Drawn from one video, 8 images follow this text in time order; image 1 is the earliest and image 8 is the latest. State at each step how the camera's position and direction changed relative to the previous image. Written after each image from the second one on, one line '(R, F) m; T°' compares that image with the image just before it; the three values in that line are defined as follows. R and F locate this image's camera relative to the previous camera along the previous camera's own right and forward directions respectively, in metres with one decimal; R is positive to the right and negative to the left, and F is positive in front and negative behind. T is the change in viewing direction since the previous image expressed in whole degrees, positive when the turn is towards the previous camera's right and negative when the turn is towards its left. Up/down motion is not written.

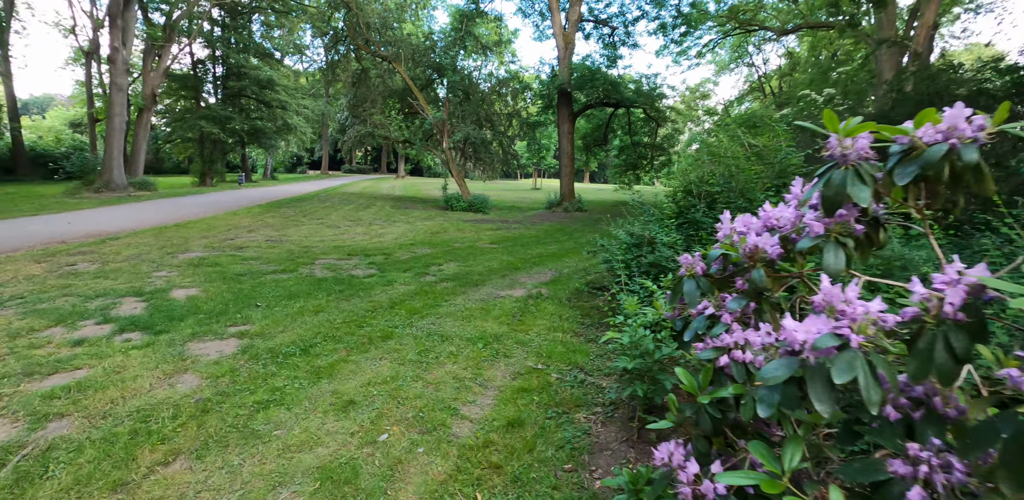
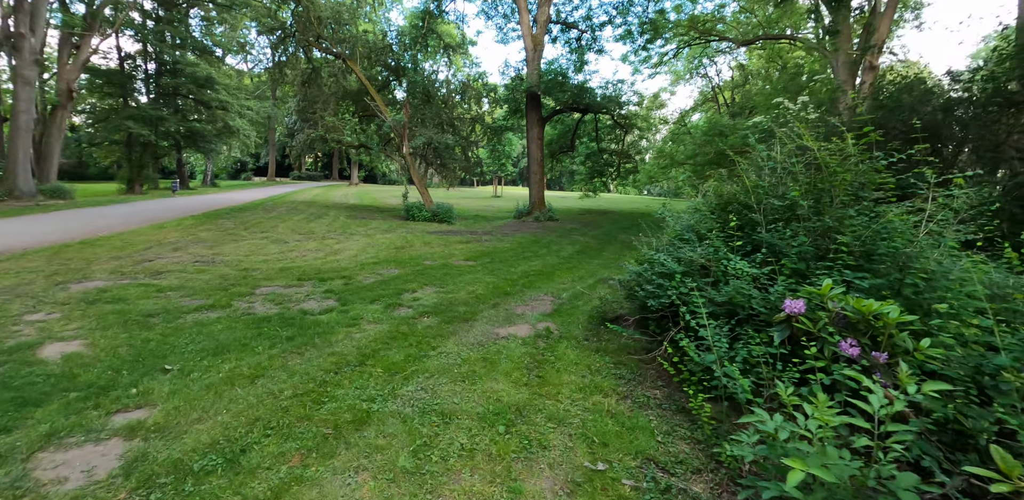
(-0.5, +1.3) m; +5°
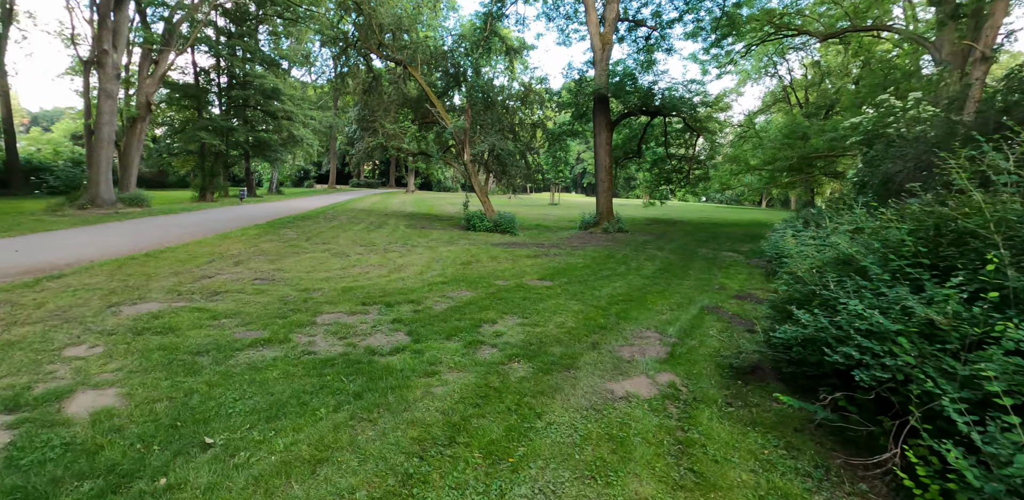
(-0.6, +1.0) m; -6°
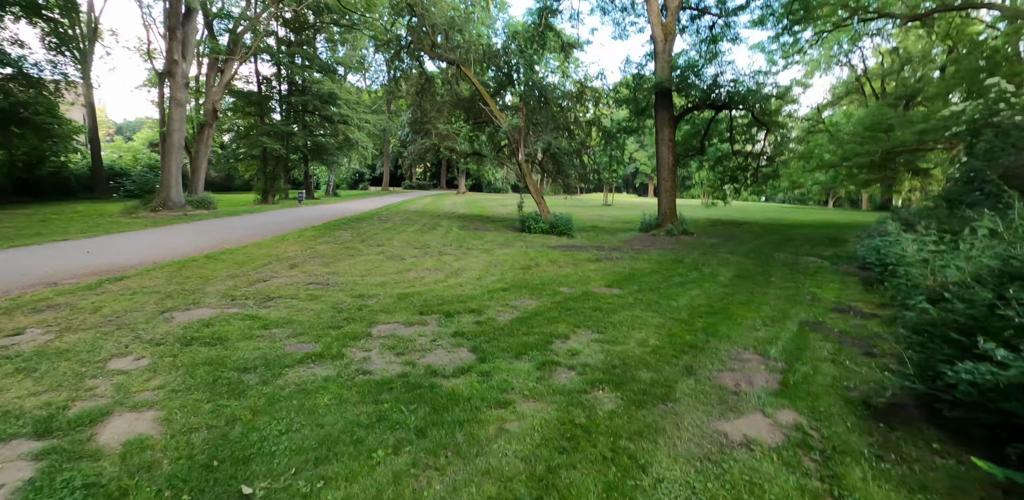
(-0.3, +0.6) m; -6°
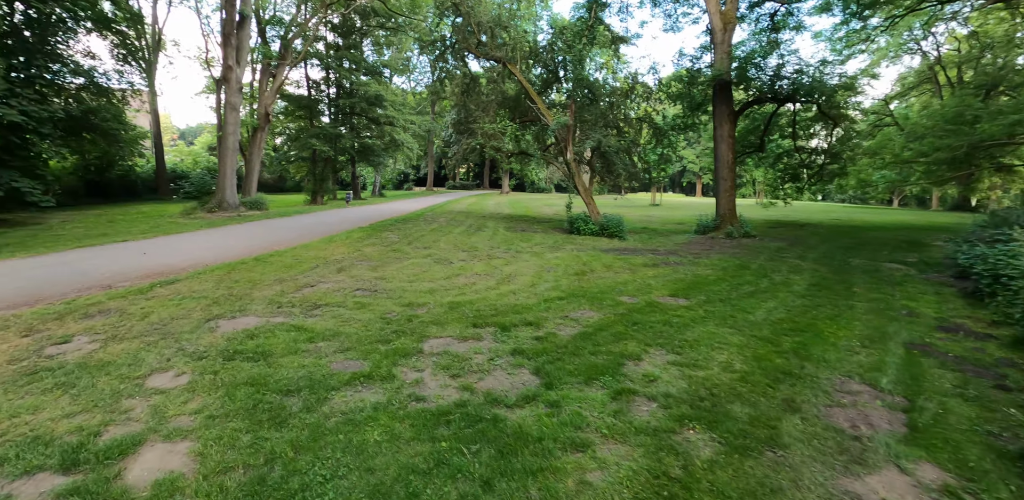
(-0.2, +0.5) m; -5°
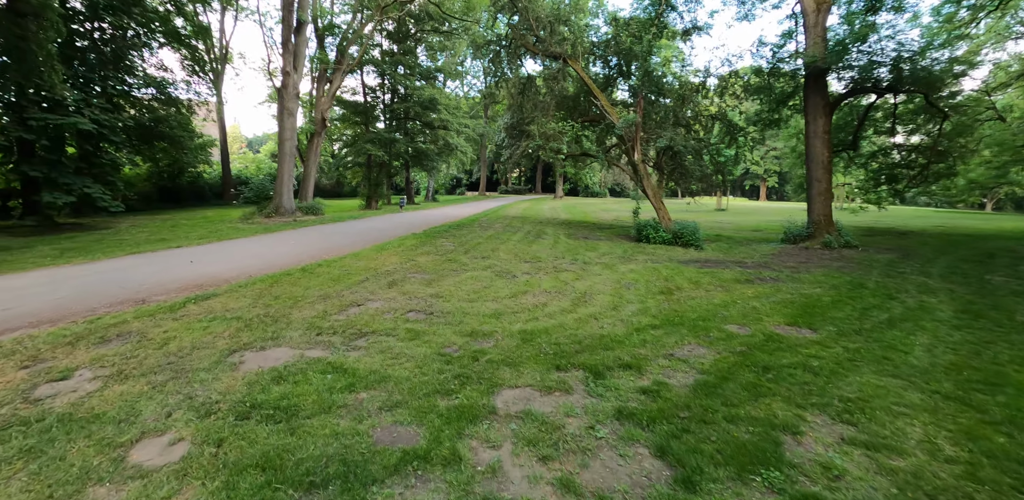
(-0.4, +1.1) m; -6°
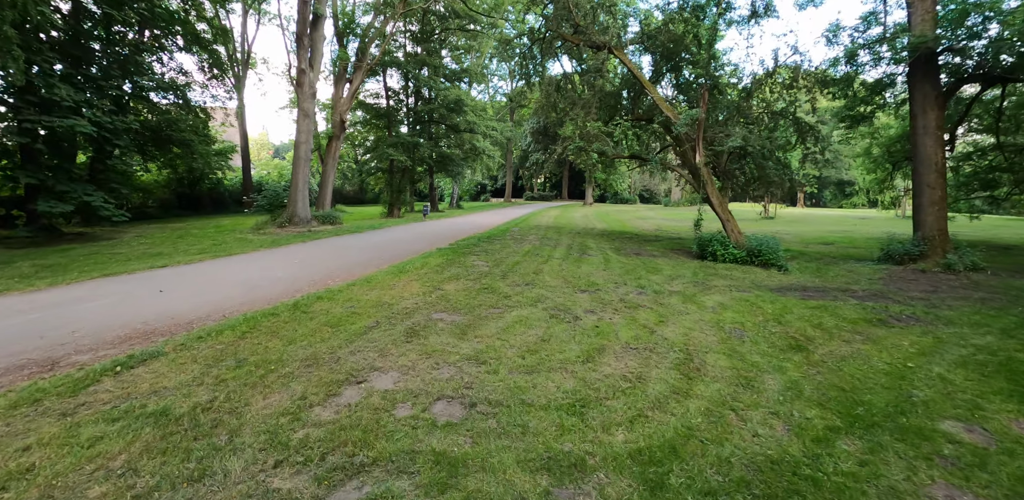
(-0.5, +1.9) m; -3°
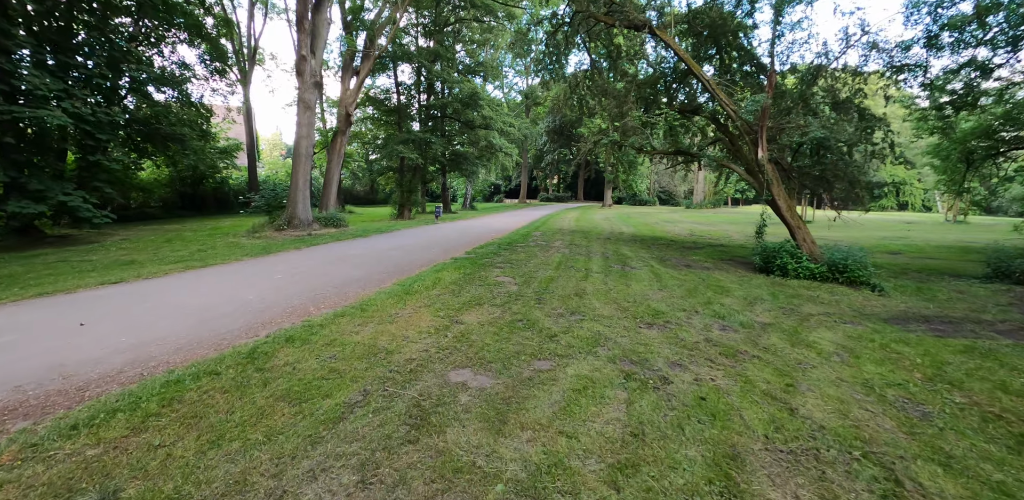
(-0.4, +1.8) m; -1°
